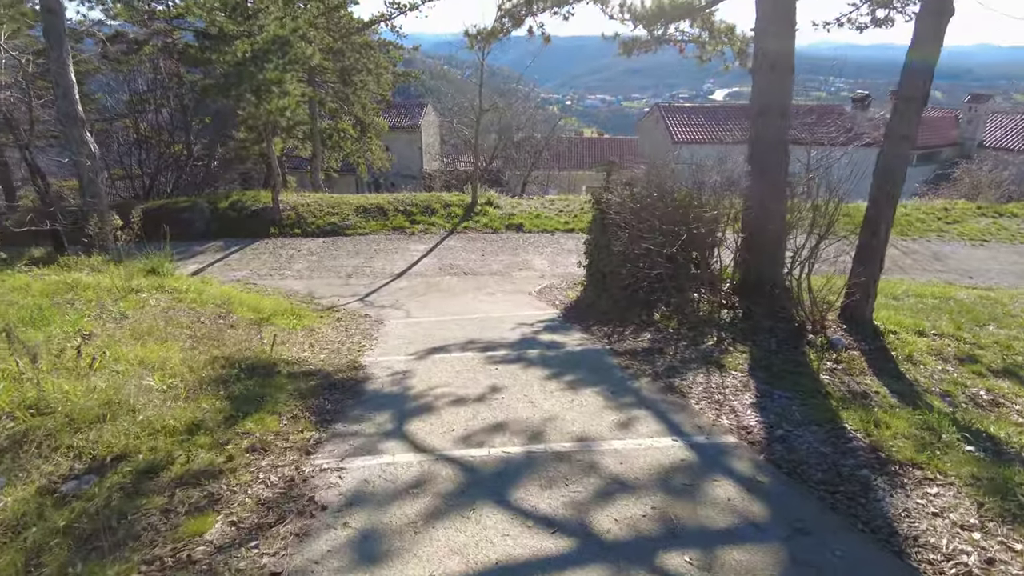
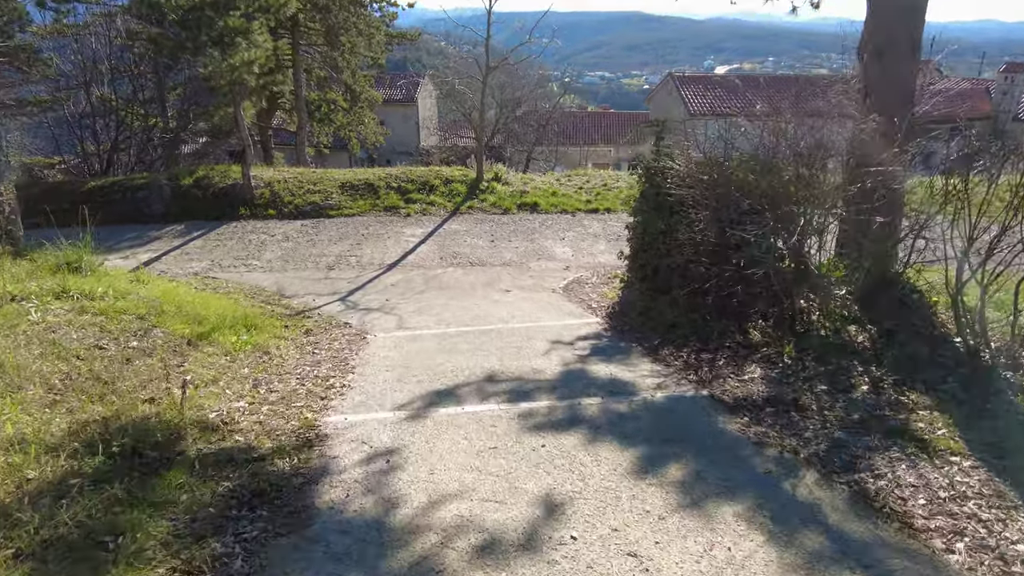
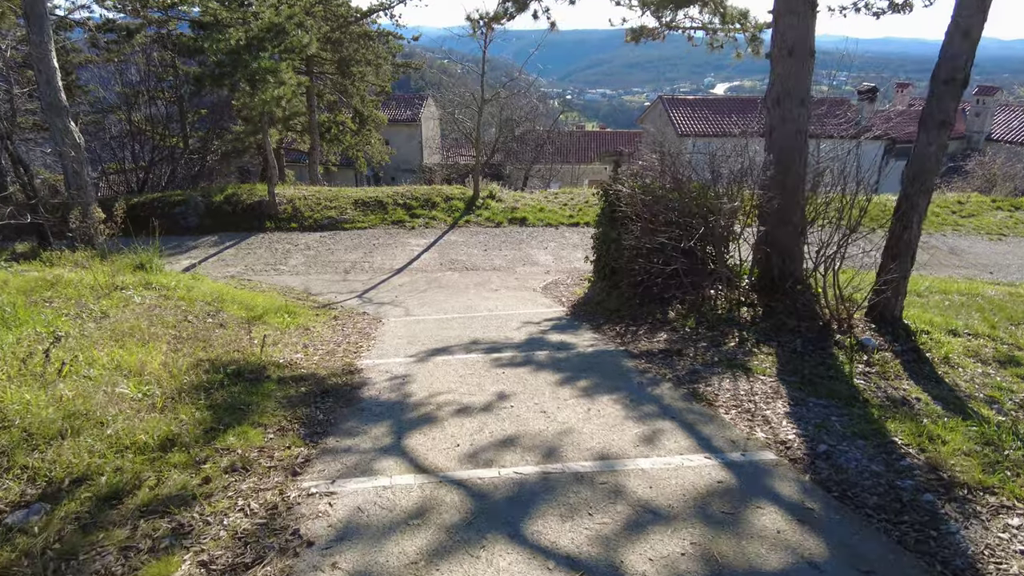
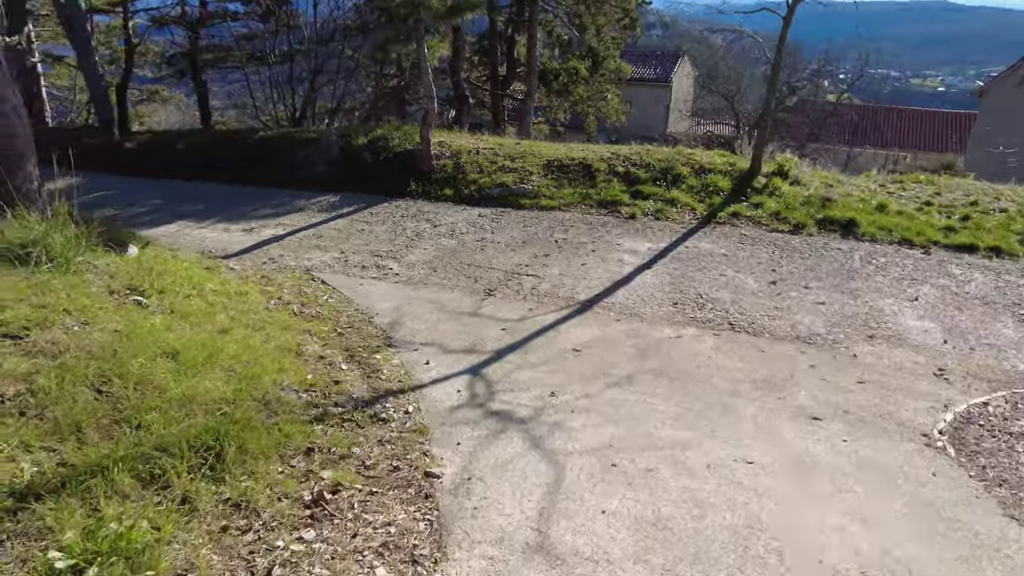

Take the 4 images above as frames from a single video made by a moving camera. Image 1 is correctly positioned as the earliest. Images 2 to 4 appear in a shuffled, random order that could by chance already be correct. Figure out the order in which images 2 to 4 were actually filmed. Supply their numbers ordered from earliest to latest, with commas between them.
3, 2, 4
